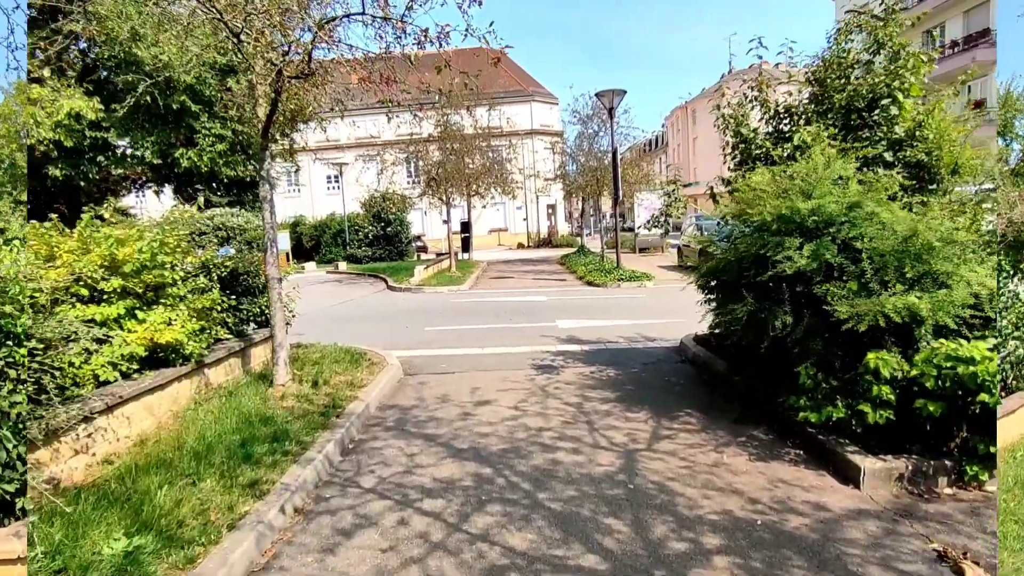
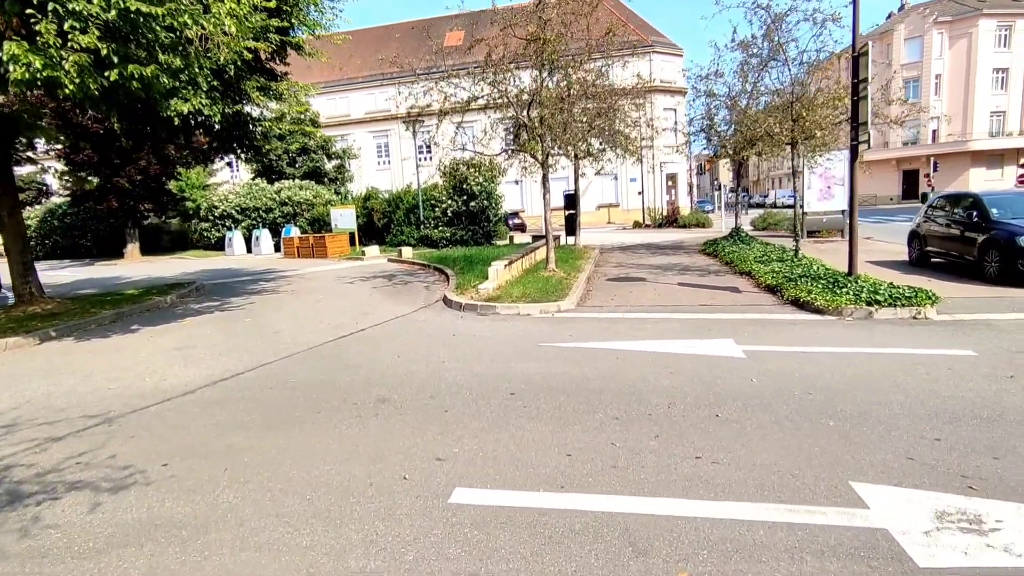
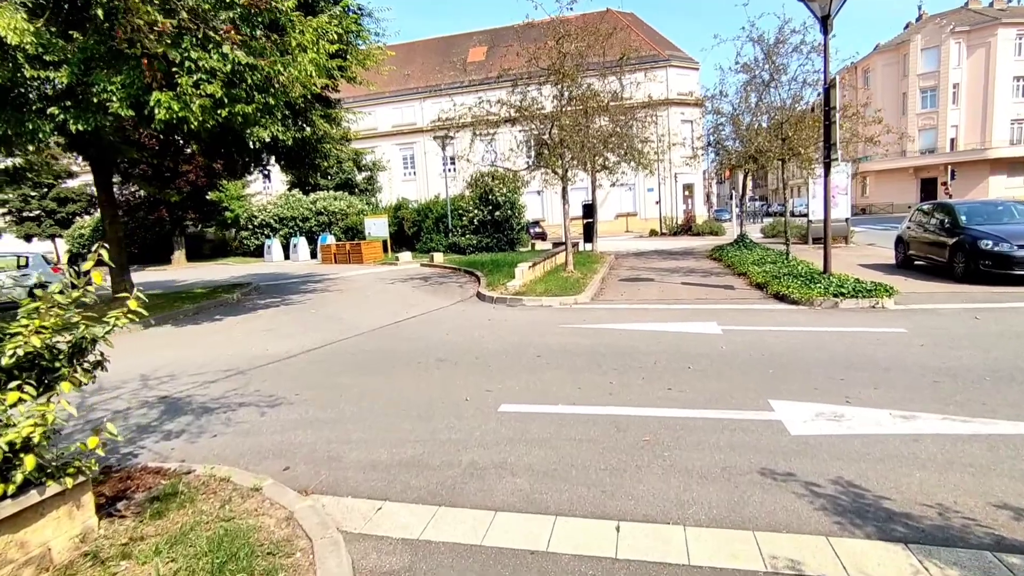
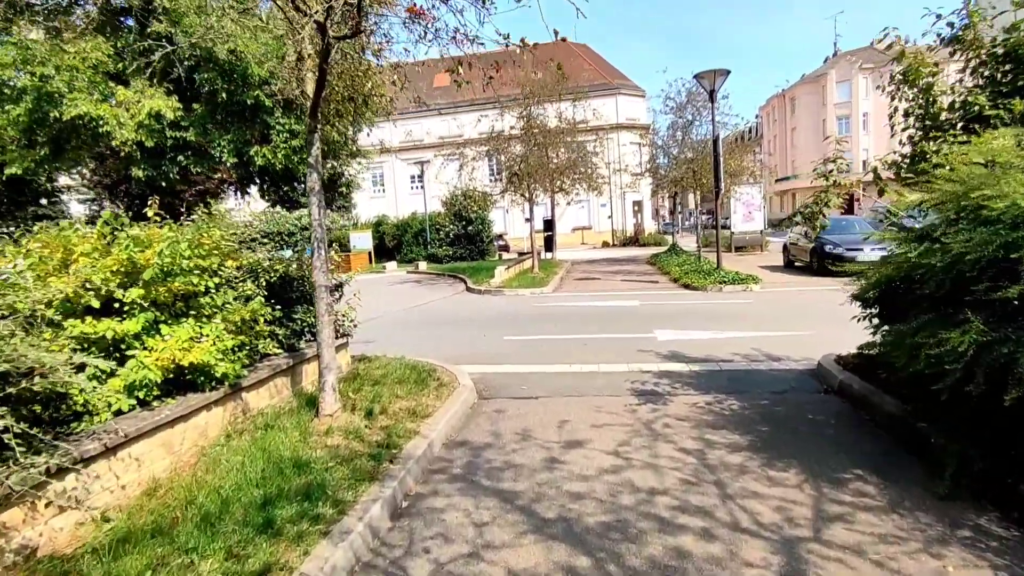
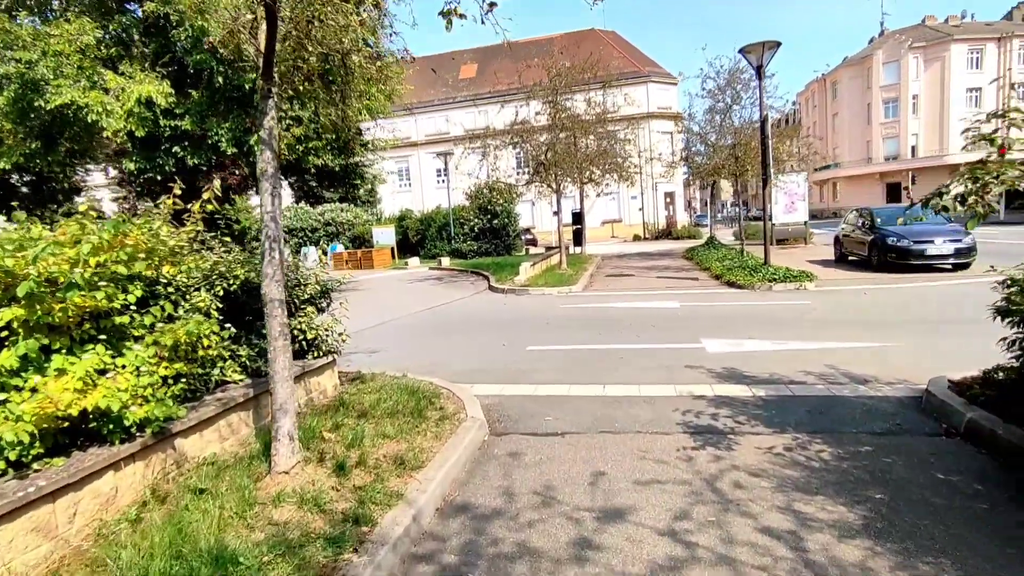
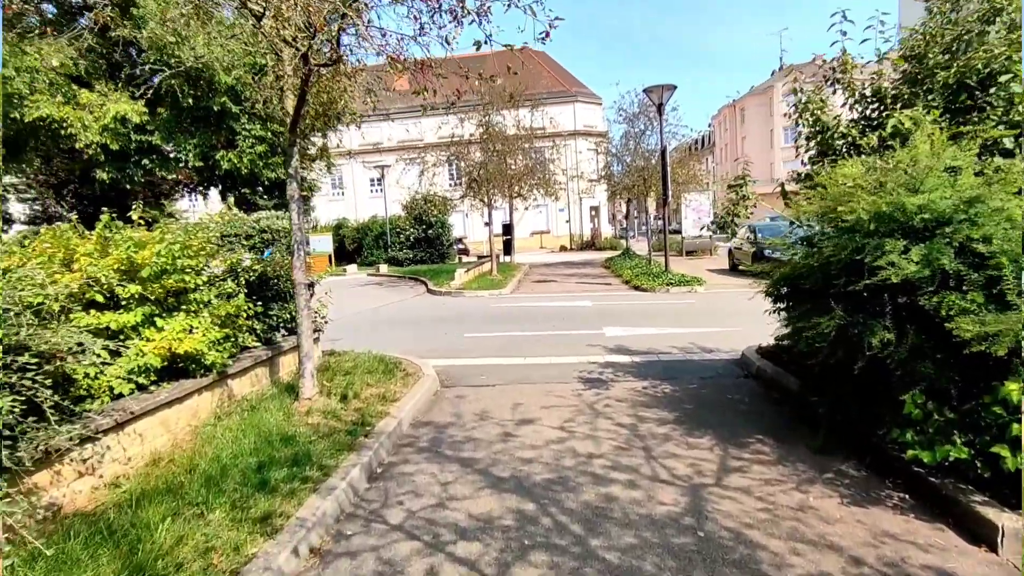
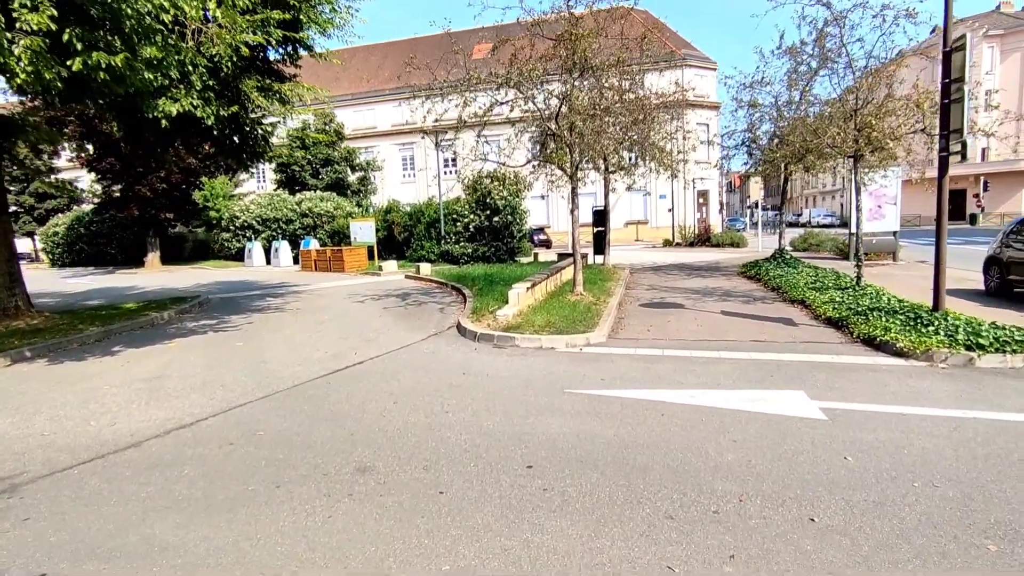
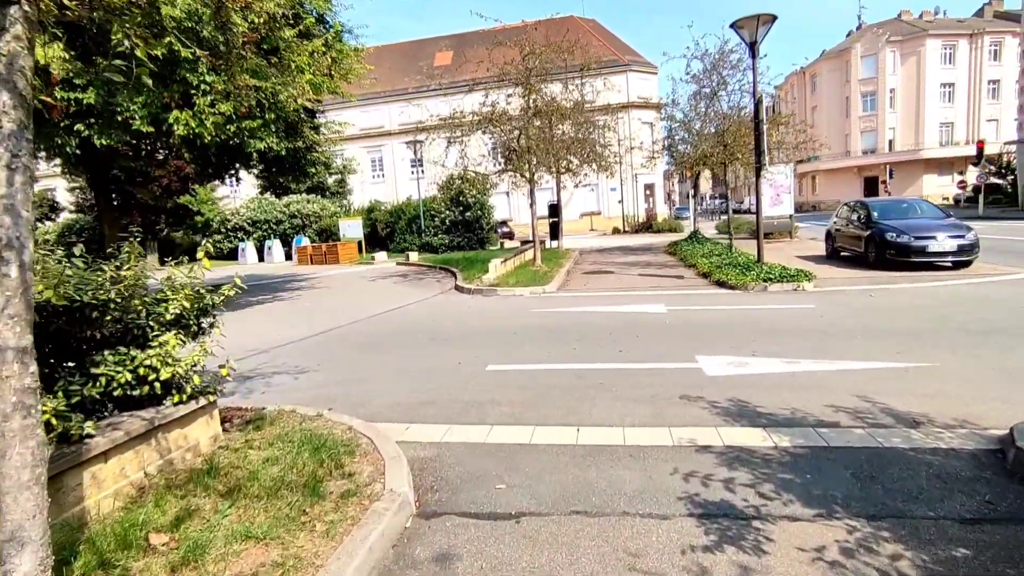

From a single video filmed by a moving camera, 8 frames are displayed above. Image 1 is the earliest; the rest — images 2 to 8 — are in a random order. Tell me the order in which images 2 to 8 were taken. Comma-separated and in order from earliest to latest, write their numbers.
6, 4, 5, 8, 3, 2, 7
